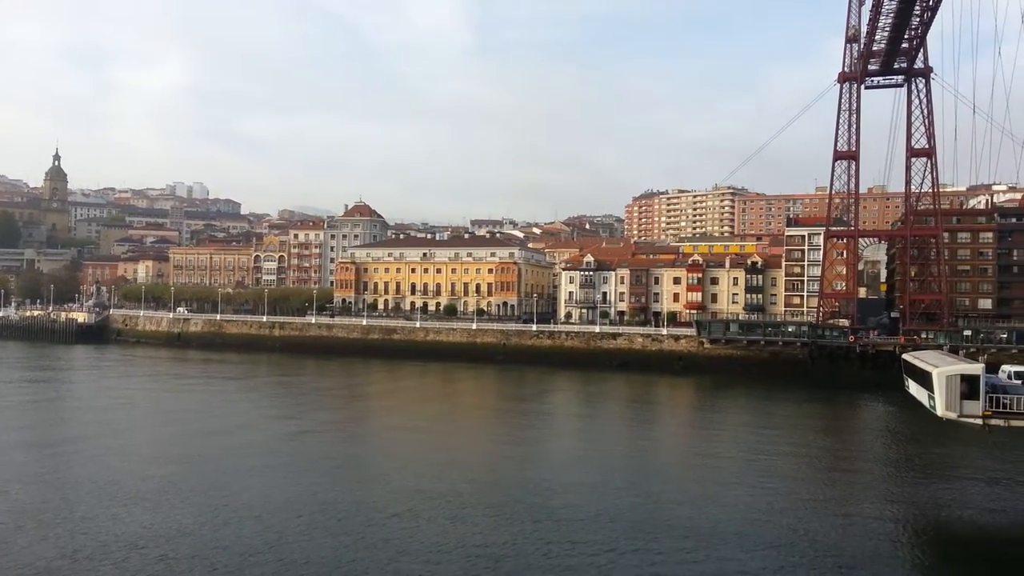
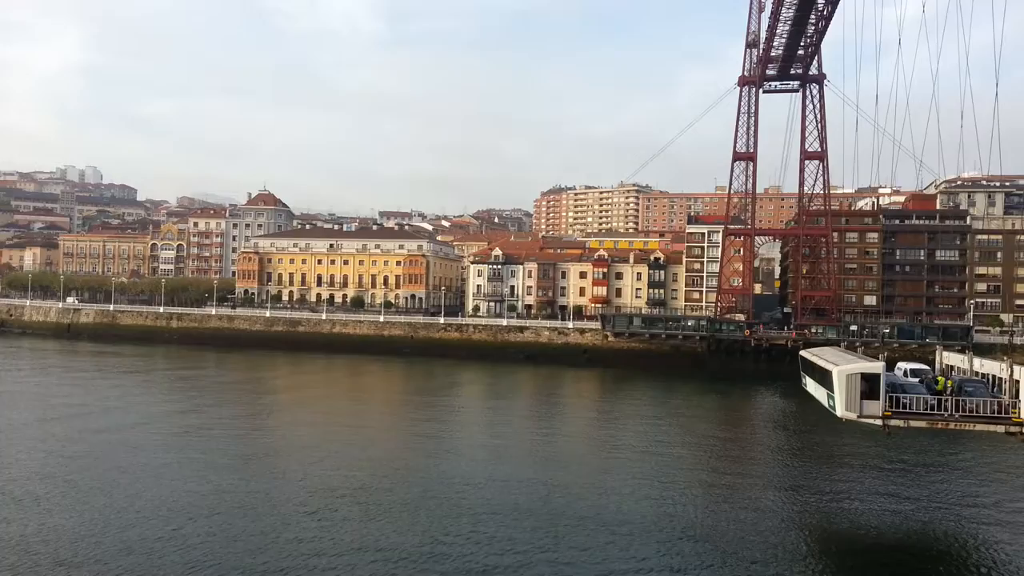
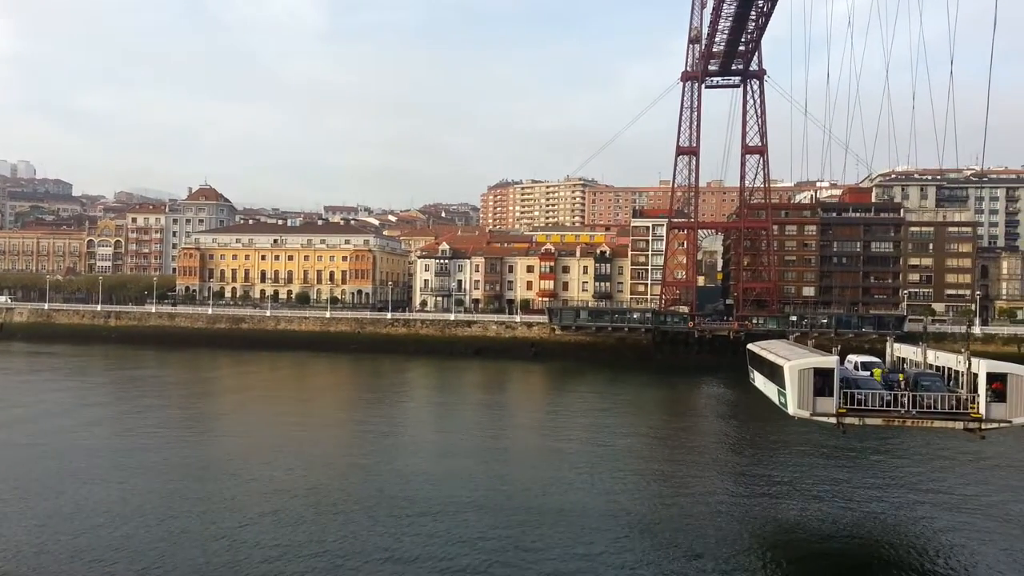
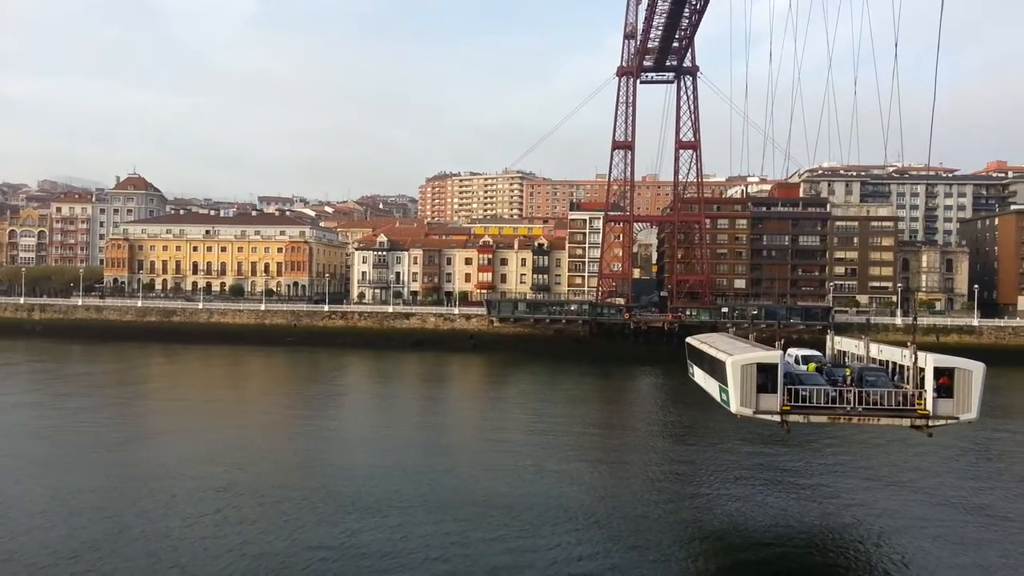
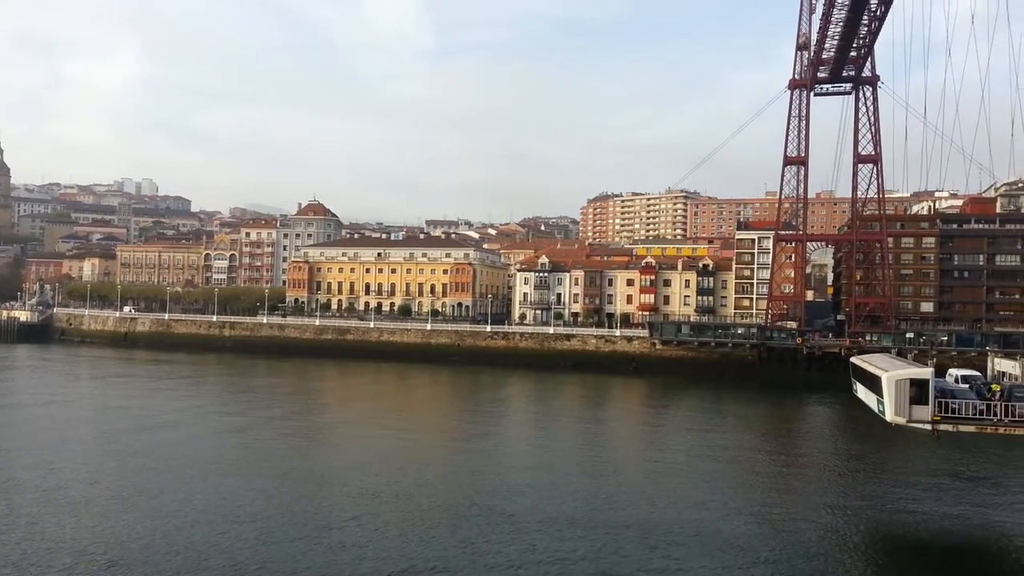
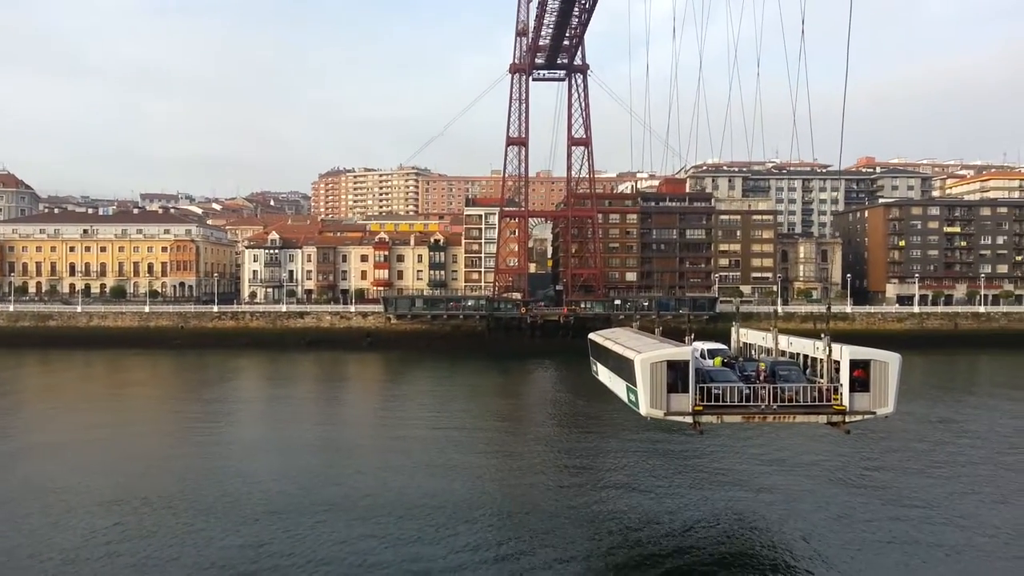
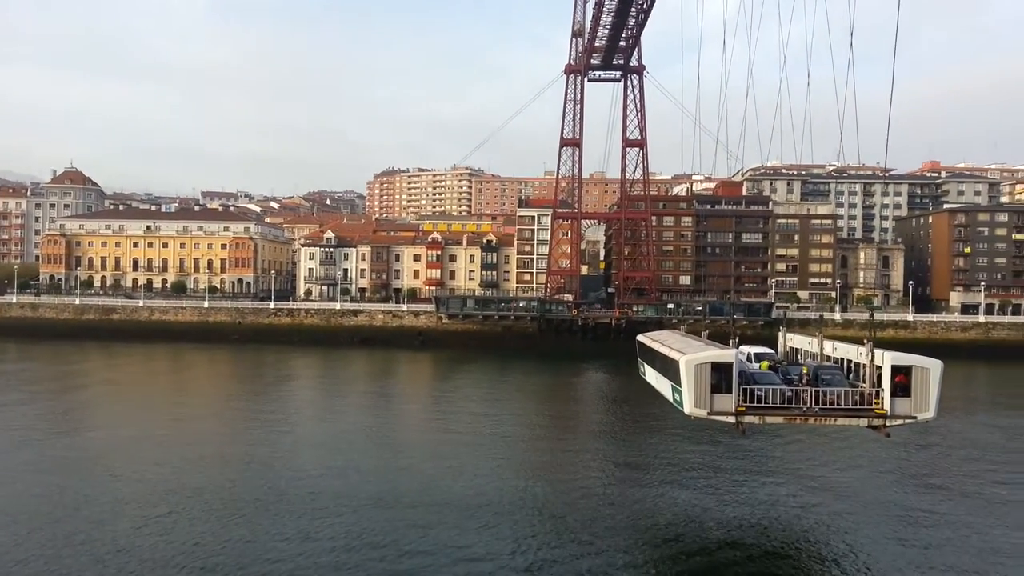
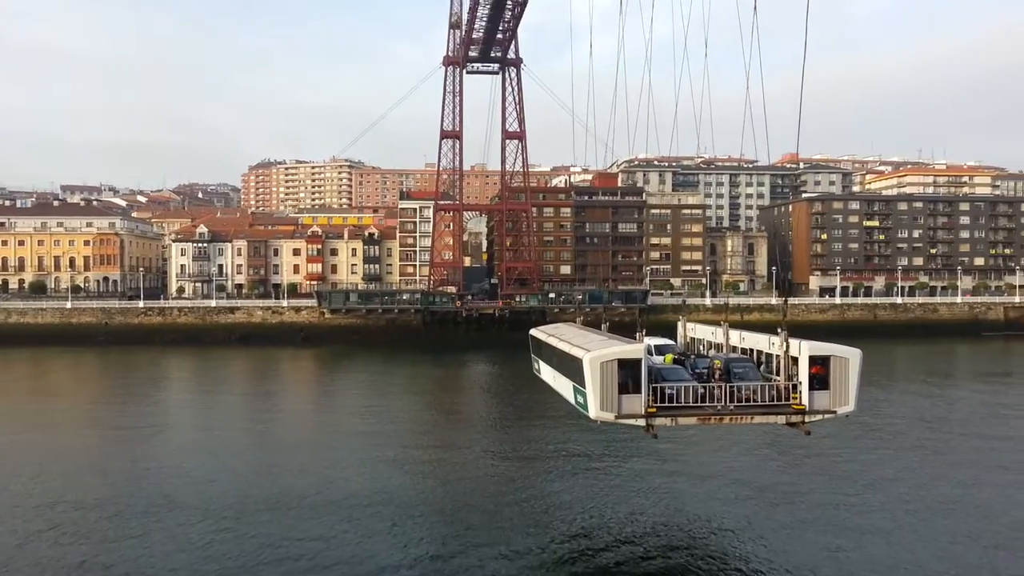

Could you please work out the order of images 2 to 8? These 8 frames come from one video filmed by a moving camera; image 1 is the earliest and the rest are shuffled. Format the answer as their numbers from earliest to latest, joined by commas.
5, 2, 3, 4, 7, 6, 8
